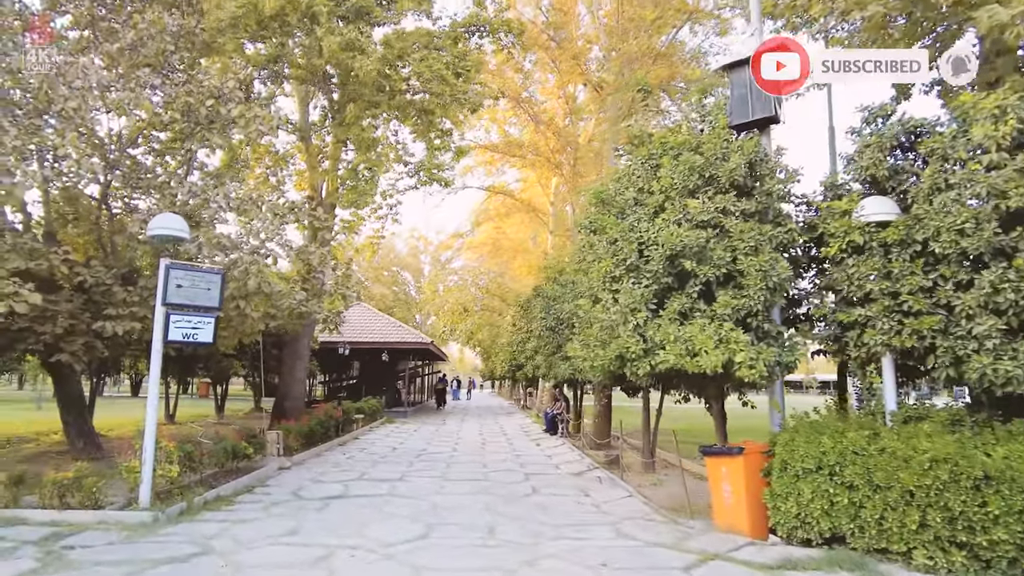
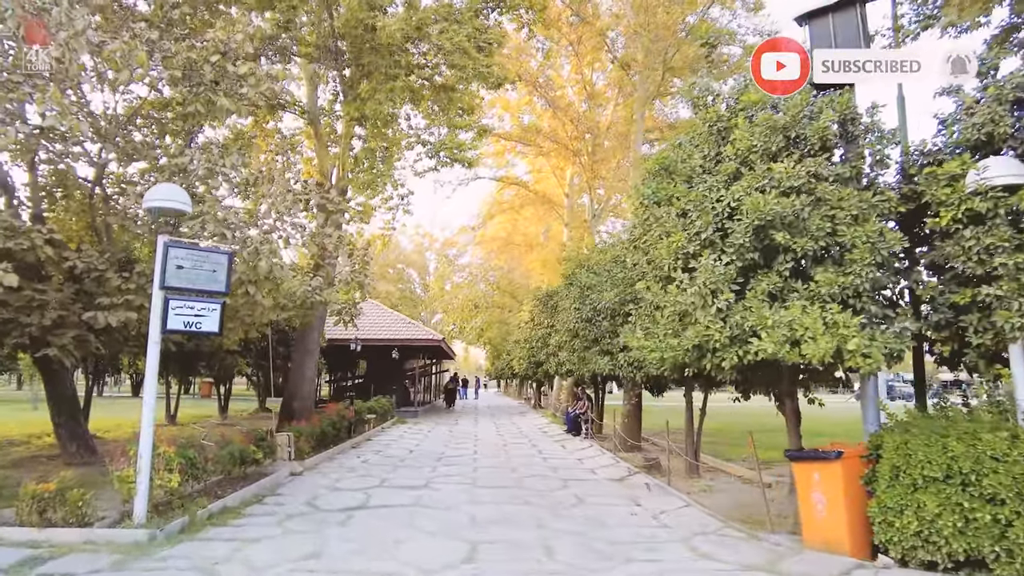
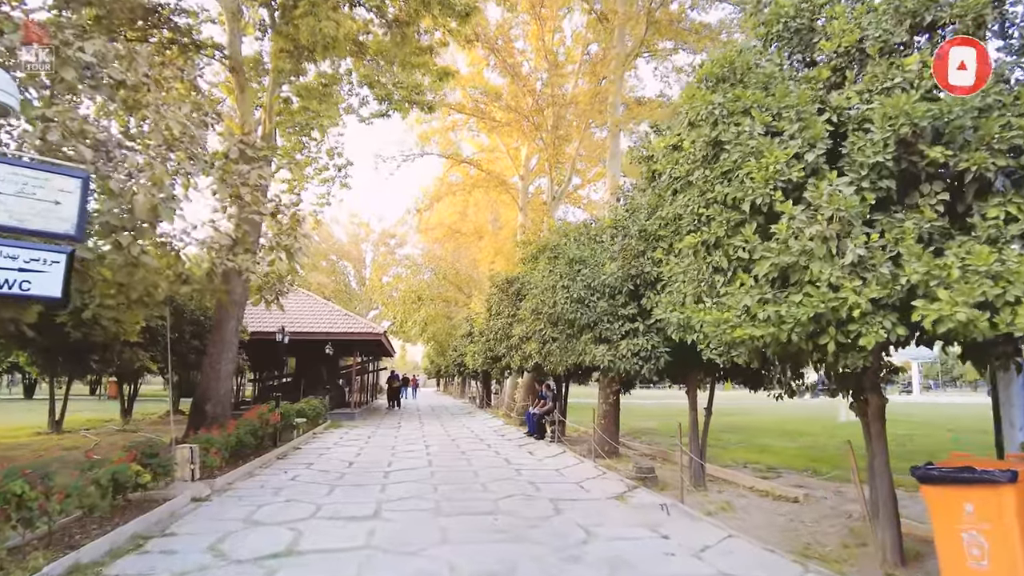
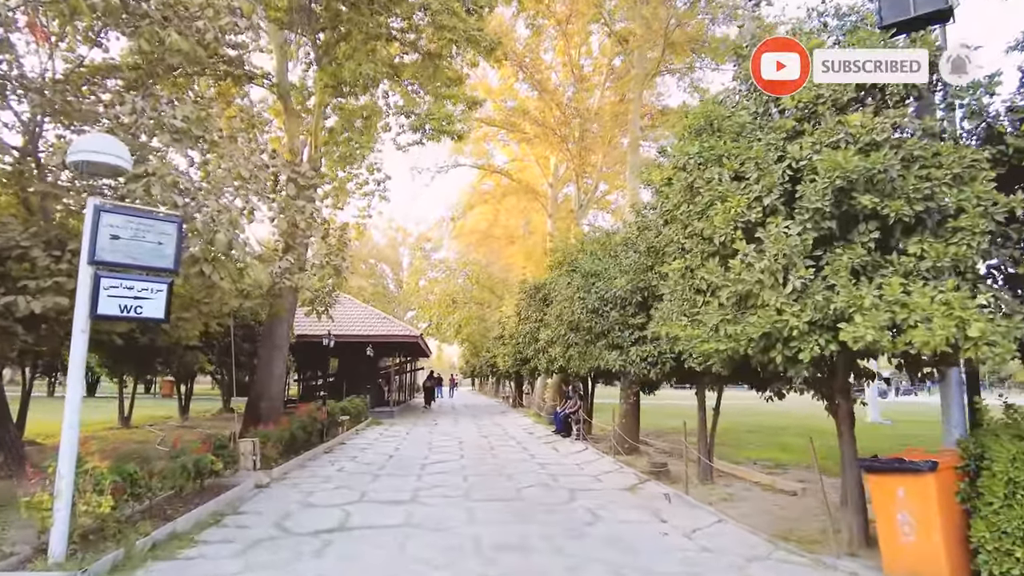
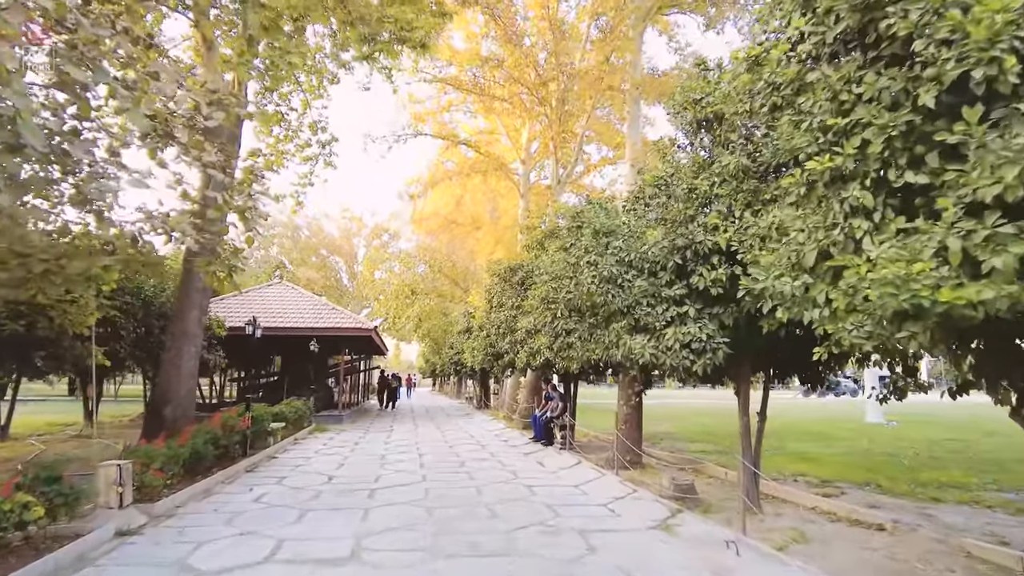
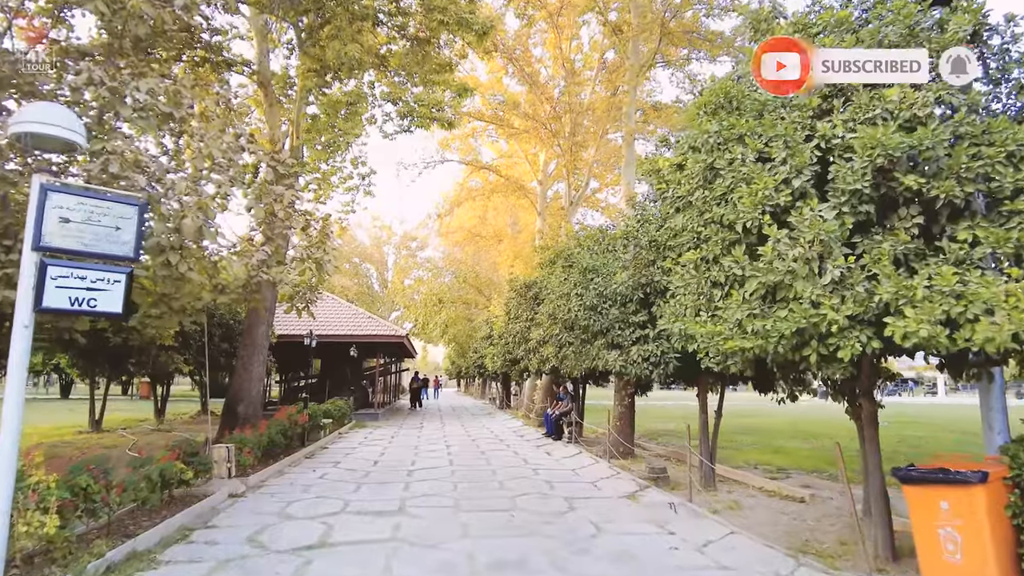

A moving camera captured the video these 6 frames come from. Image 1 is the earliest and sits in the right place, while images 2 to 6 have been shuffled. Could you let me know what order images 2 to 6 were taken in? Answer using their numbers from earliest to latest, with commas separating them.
2, 4, 6, 3, 5
